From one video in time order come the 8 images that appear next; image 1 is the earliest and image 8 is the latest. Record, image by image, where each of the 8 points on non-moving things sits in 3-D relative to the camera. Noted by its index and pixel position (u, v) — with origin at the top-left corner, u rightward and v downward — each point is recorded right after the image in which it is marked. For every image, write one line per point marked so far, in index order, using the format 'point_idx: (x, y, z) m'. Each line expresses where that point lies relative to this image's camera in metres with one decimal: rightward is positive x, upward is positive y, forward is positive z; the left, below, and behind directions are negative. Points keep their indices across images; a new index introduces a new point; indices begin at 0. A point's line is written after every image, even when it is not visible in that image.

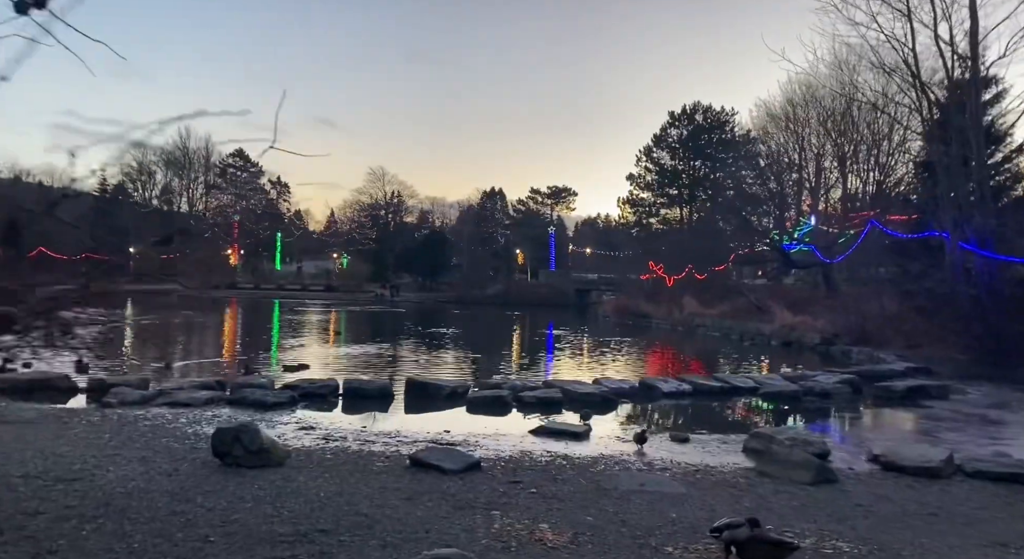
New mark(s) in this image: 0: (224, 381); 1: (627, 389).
0: (-4.9, -1.7, +13.0) m
1: (+2.2, -2.1, +14.5) m
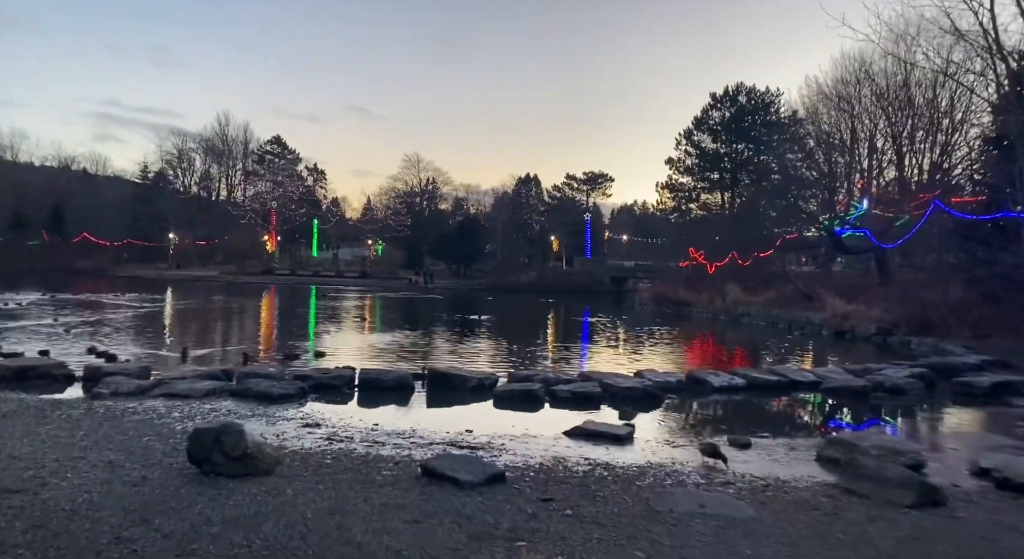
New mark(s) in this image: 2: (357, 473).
0: (-4.4, -1.4, +11.9) m
1: (+2.8, -1.8, +13.1) m
2: (-1.4, -1.7, +6.9) m
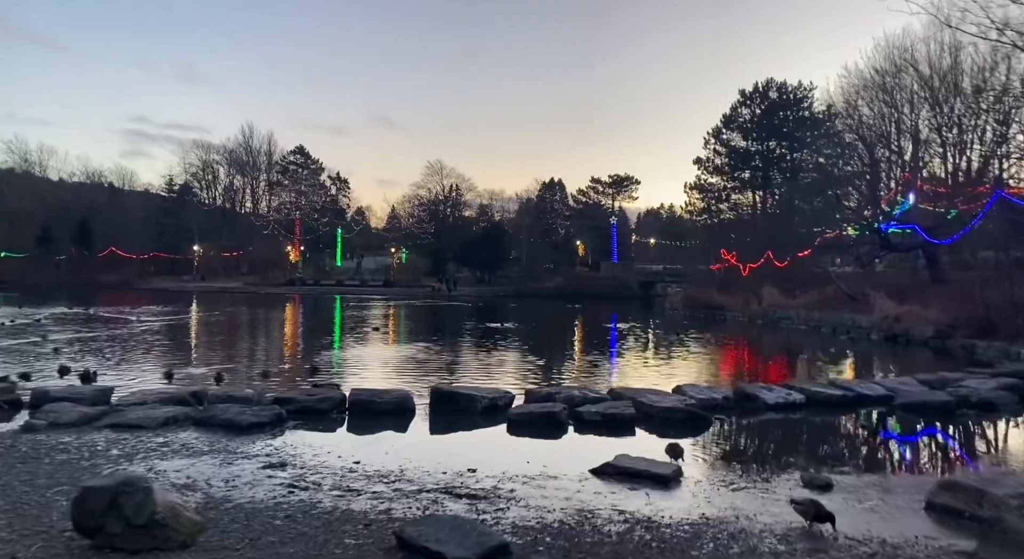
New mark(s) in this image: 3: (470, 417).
0: (-4.1, -1.5, +10.2) m
1: (+3.0, -1.8, +11.2) m
2: (-1.3, -1.7, +5.1) m
3: (-0.6, -1.8, +10.3) m
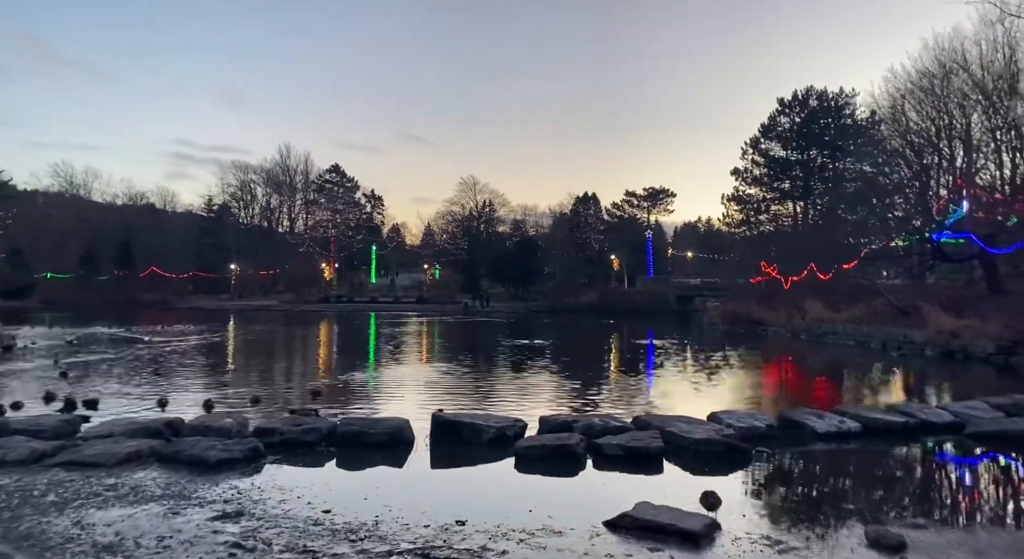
0: (-4.0, -1.7, +9.2) m
1: (+3.2, -1.9, +9.8) m
2: (-1.5, -1.8, +4.0) m
3: (-0.4, -2.0, +9.1) m
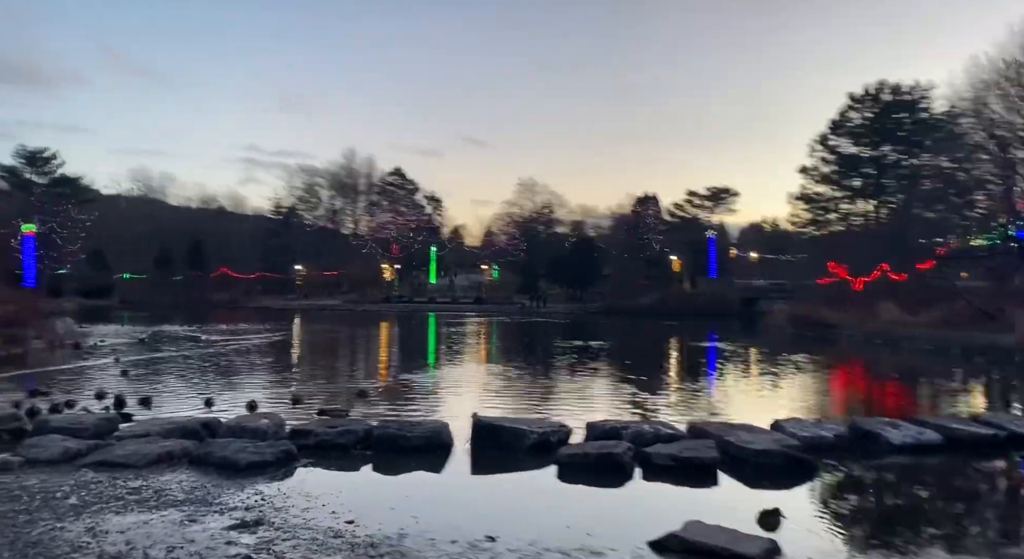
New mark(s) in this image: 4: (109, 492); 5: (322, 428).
0: (-3.5, -1.7, +9.0) m
1: (+3.7, -1.9, +9.0) m
2: (-1.4, -1.8, +3.6) m
3: (0.0, -2.0, +8.6) m
4: (-3.4, -1.8, +6.6) m
5: (-2.1, -1.7, +8.6) m
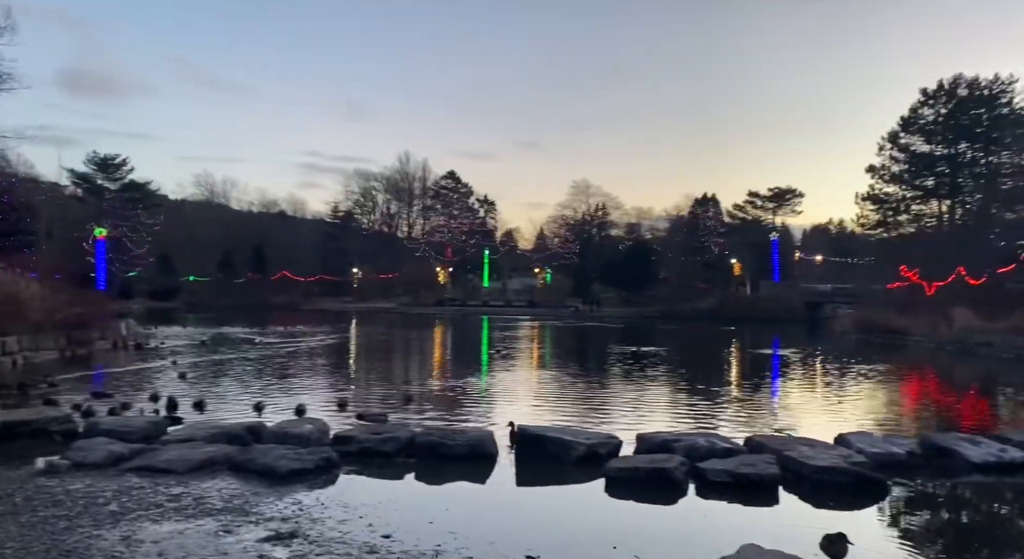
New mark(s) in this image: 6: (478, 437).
0: (-2.9, -1.7, +8.9) m
1: (+4.3, -2.0, +8.5) m
2: (-1.2, -1.8, +3.4) m
3: (+0.5, -2.0, +8.3) m
4: (-3.1, -1.9, +6.5) m
5: (-1.6, -1.7, +8.5) m
6: (-0.4, -1.7, +8.5) m
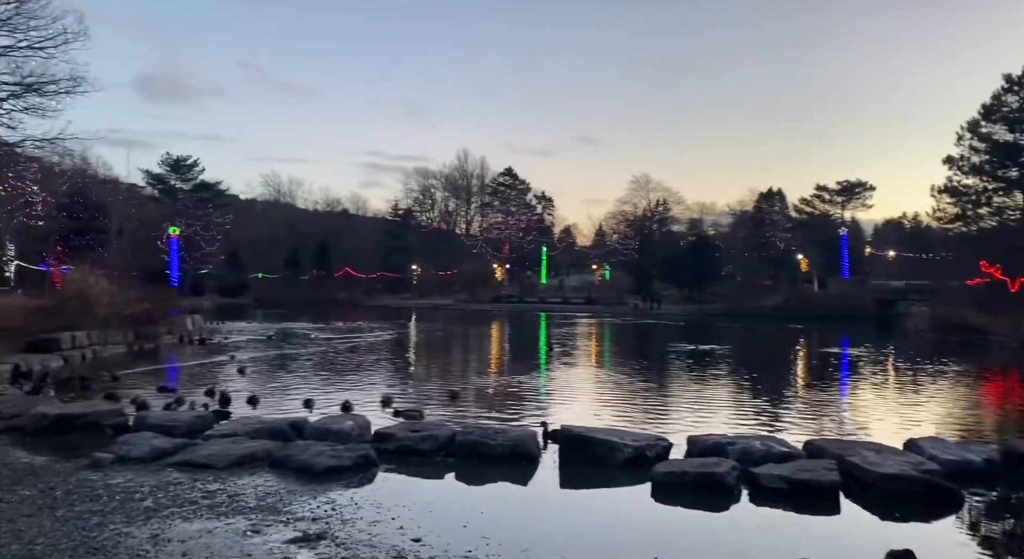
0: (-2.4, -1.7, +8.9) m
1: (+4.7, -1.9, +7.8) m
2: (-1.1, -1.8, +3.2) m
3: (+1.0, -2.0, +7.9) m
4: (-2.8, -1.8, +6.5) m
5: (-1.1, -1.7, +8.3) m
6: (+0.1, -1.7, +8.2) m
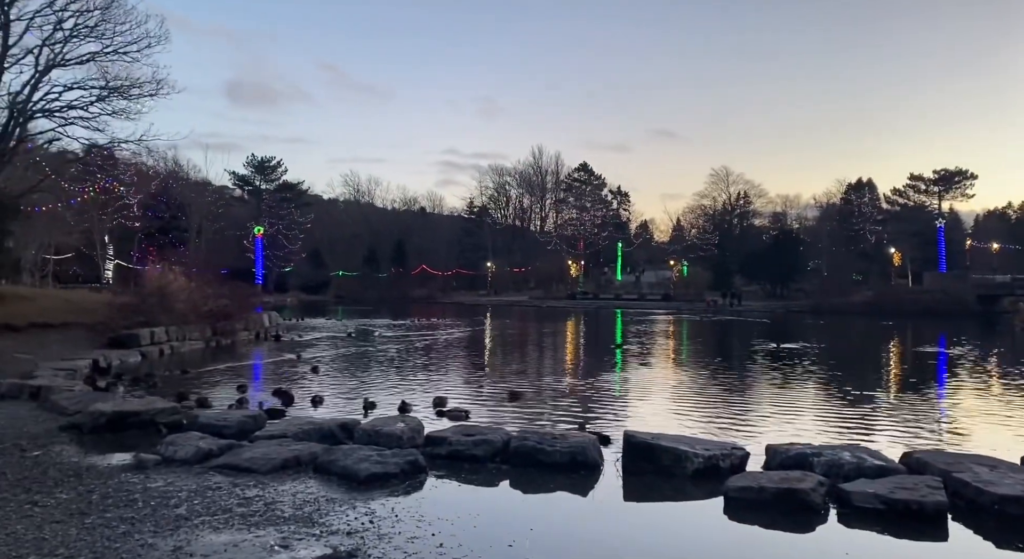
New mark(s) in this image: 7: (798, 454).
0: (-1.8, -1.6, +8.5) m
1: (+5.2, -1.8, +6.8) m
2: (-1.0, -1.7, +2.7) m
3: (+1.6, -1.9, +7.2) m
4: (-2.3, -1.8, +6.2) m
5: (-0.5, -1.6, +7.8) m
6: (+0.7, -1.6, +7.6) m
7: (+2.8, -1.7, +7.5) m
